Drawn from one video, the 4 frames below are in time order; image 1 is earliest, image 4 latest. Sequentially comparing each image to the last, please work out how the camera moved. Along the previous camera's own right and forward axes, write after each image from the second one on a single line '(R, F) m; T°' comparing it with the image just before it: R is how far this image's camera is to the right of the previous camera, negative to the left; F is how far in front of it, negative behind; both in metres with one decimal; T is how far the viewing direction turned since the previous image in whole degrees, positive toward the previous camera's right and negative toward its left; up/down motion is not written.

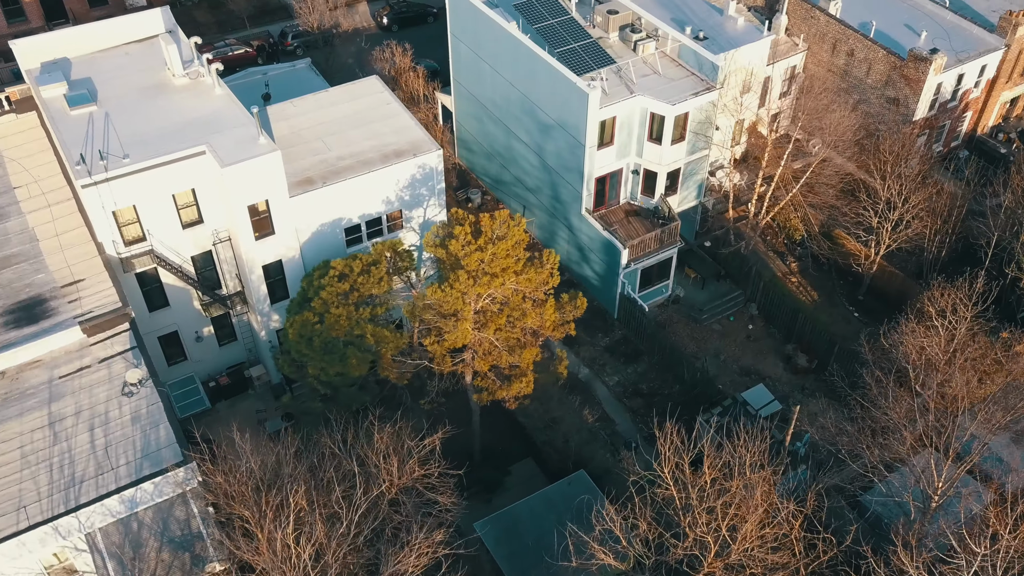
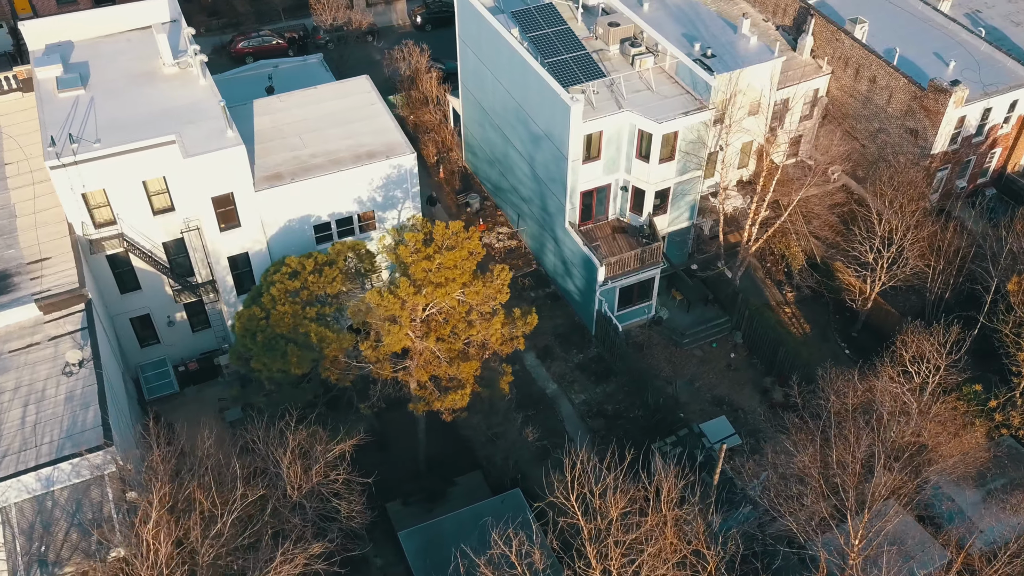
(+3.8, +0.5) m; -5°
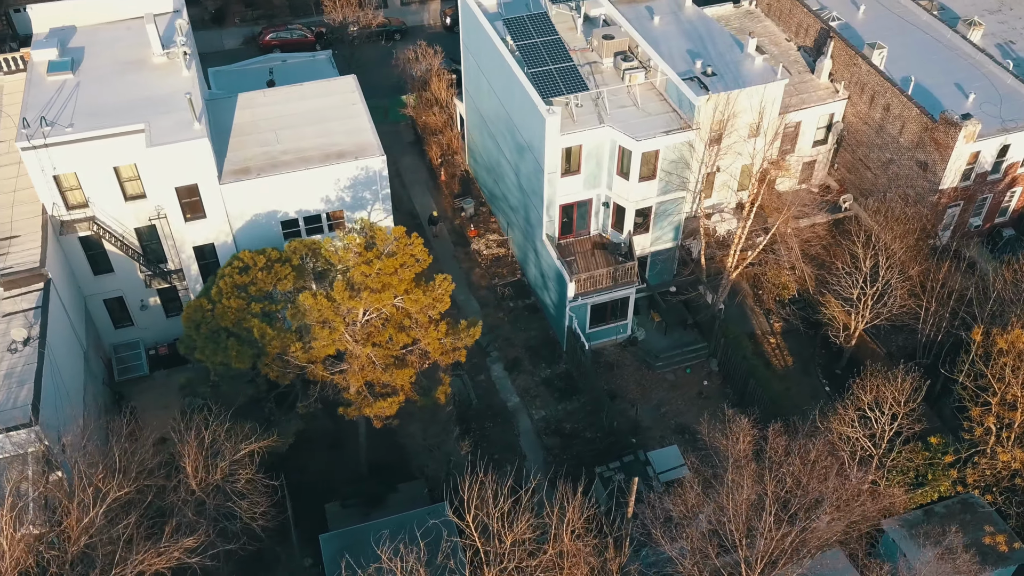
(+3.8, +0.5) m; -4°
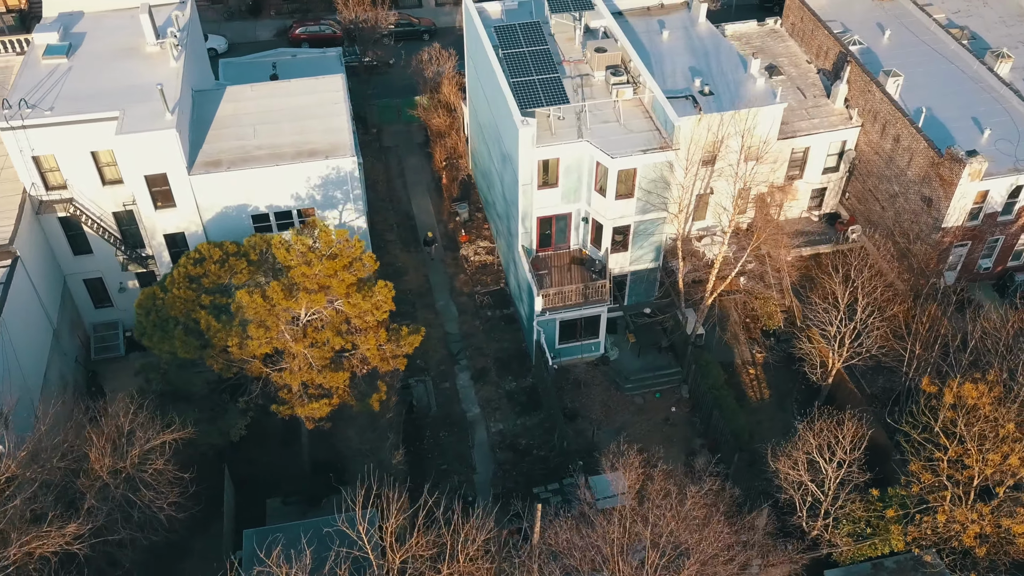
(+3.8, +0.5) m; -5°
